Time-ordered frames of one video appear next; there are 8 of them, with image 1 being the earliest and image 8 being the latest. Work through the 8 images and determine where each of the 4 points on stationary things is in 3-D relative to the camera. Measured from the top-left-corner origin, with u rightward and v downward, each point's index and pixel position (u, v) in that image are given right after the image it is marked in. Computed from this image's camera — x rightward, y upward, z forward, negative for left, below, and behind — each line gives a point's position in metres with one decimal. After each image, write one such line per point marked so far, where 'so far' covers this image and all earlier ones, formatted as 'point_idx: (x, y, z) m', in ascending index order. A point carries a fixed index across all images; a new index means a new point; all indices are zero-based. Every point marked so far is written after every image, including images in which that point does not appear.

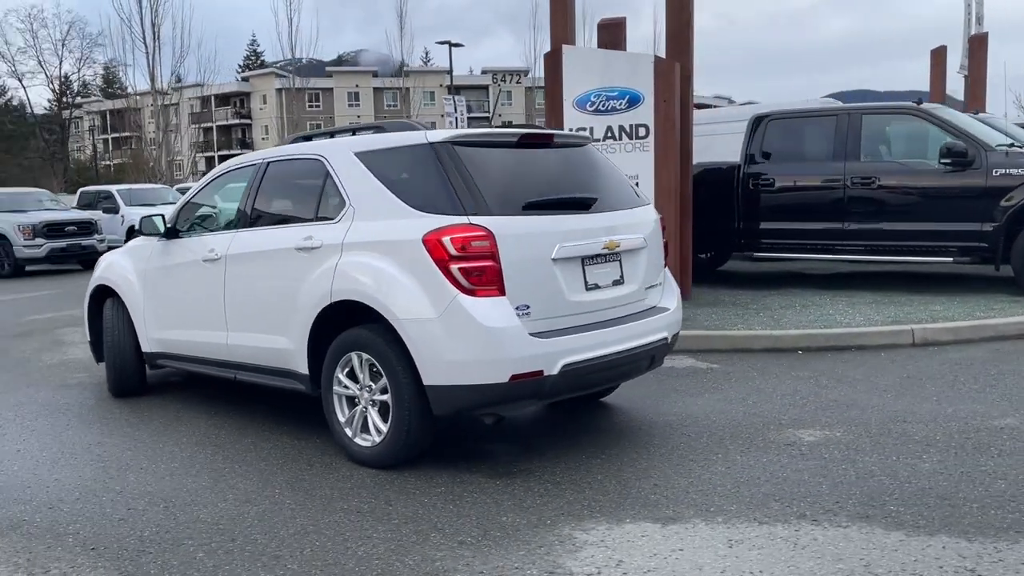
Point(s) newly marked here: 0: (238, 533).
0: (-1.3, -1.2, +4.1) m
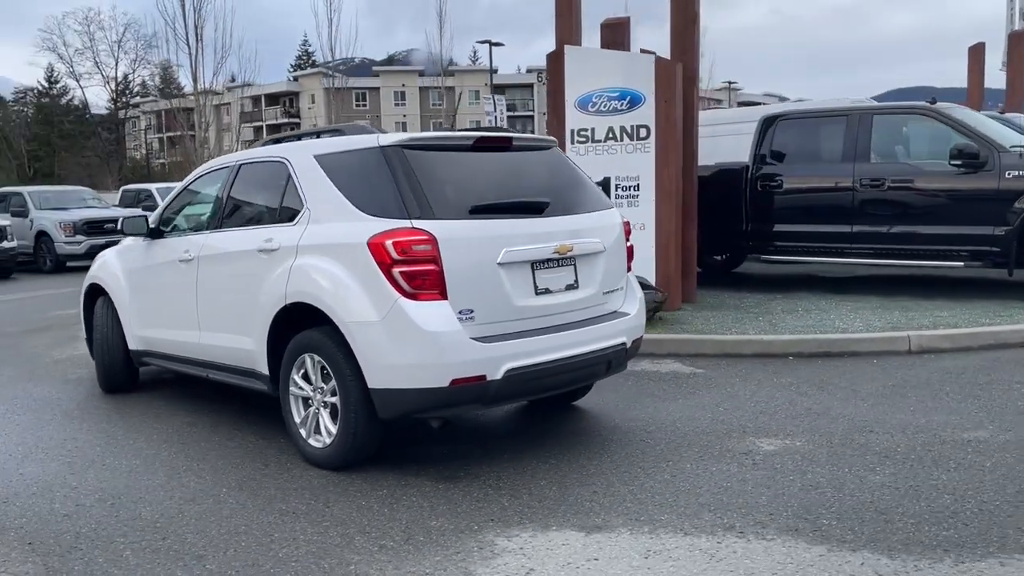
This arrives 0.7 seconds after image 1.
0: (-1.7, -1.2, +4.1) m
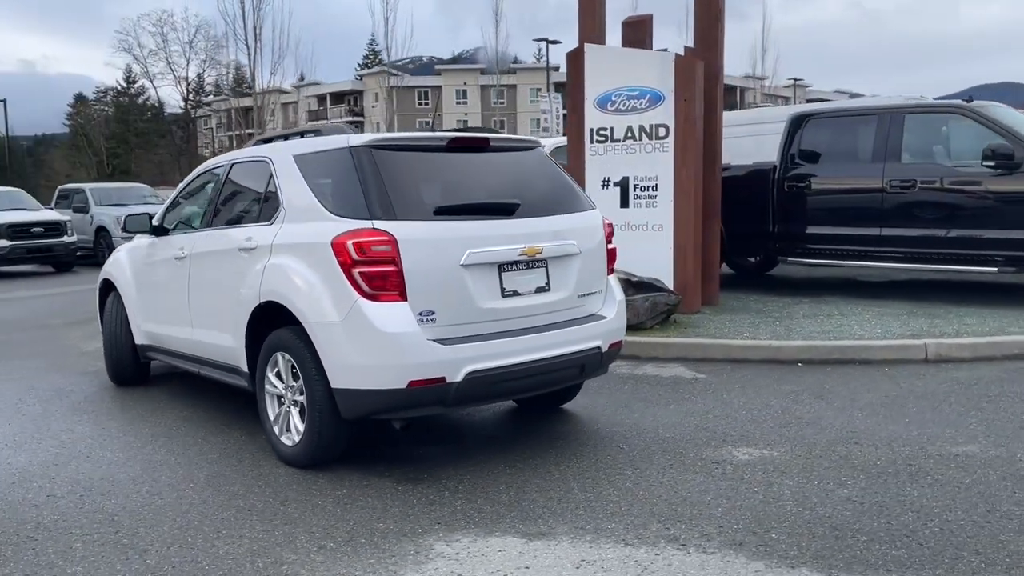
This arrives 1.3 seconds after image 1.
0: (-1.9, -1.2, +4.2) m
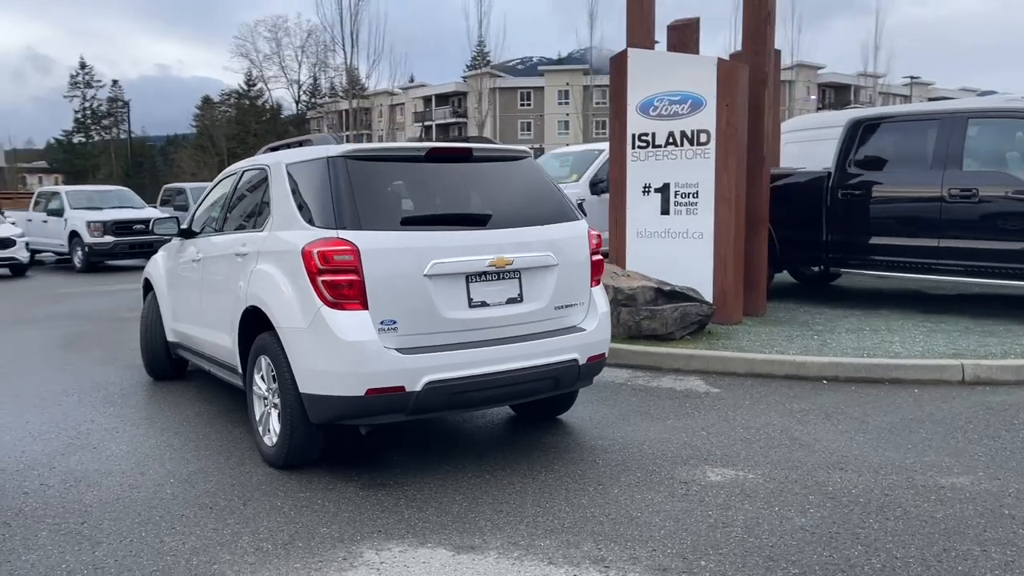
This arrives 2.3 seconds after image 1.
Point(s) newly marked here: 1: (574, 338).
0: (-2.2, -1.2, +4.4) m
1: (+0.4, -0.3, +5.2) m
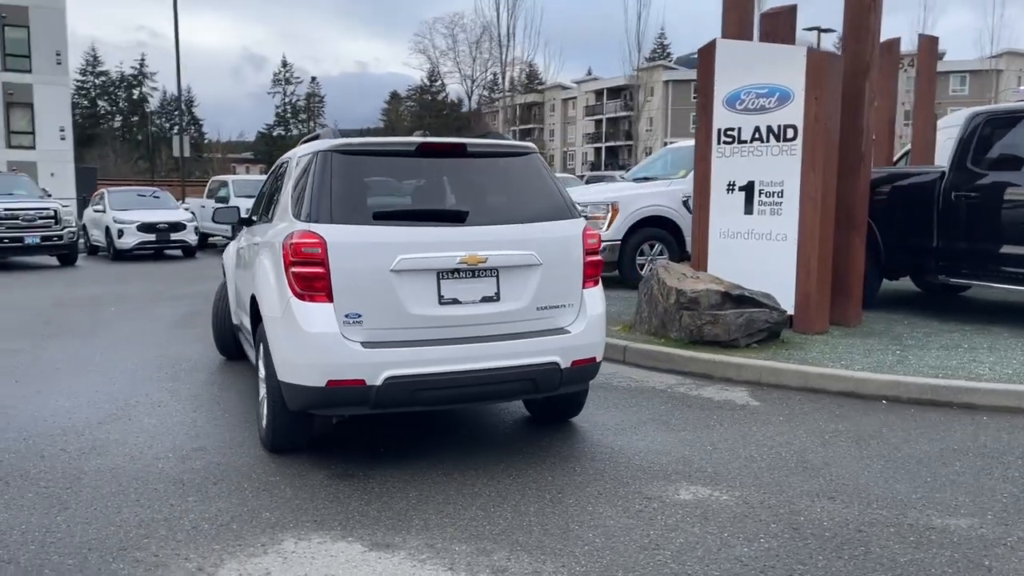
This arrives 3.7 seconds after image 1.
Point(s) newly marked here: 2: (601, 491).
0: (-2.4, -1.1, +4.8) m
1: (+0.3, -0.3, +5.1) m
2: (+0.5, -1.1, +4.6) m
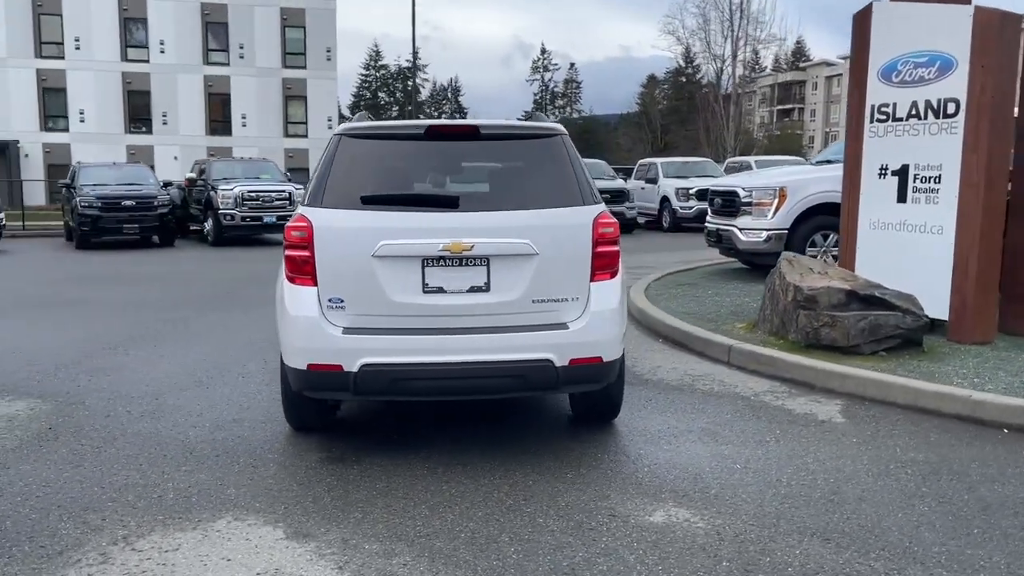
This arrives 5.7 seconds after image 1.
0: (-2.5, -0.9, +5.2) m
1: (+0.2, -0.3, +4.7) m
2: (+0.3, -1.1, +4.3) m
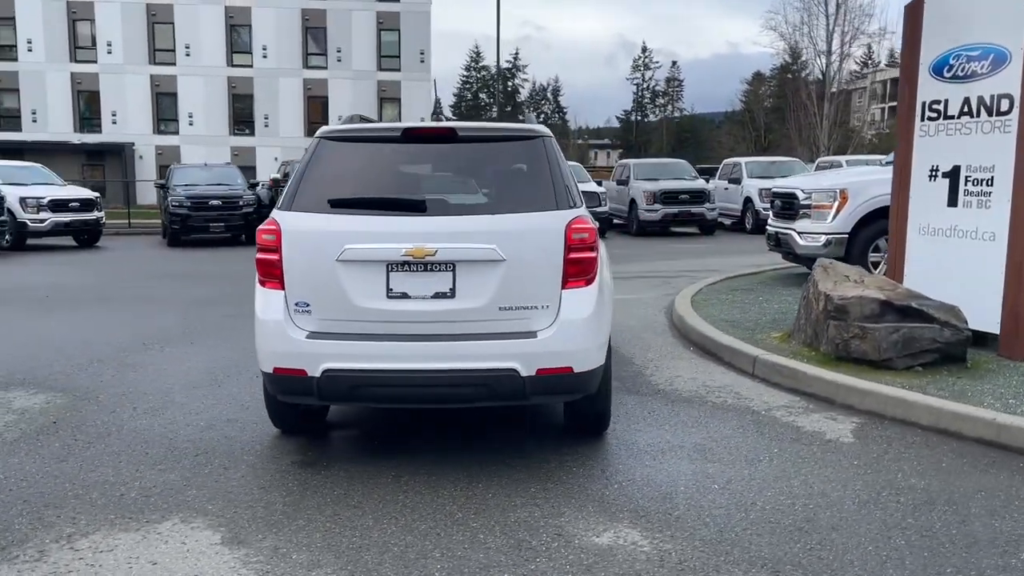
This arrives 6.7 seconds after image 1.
0: (-2.6, -1.0, +5.4) m
1: (0.0, -0.3, +4.6) m
2: (+0.1, -1.1, +4.1) m
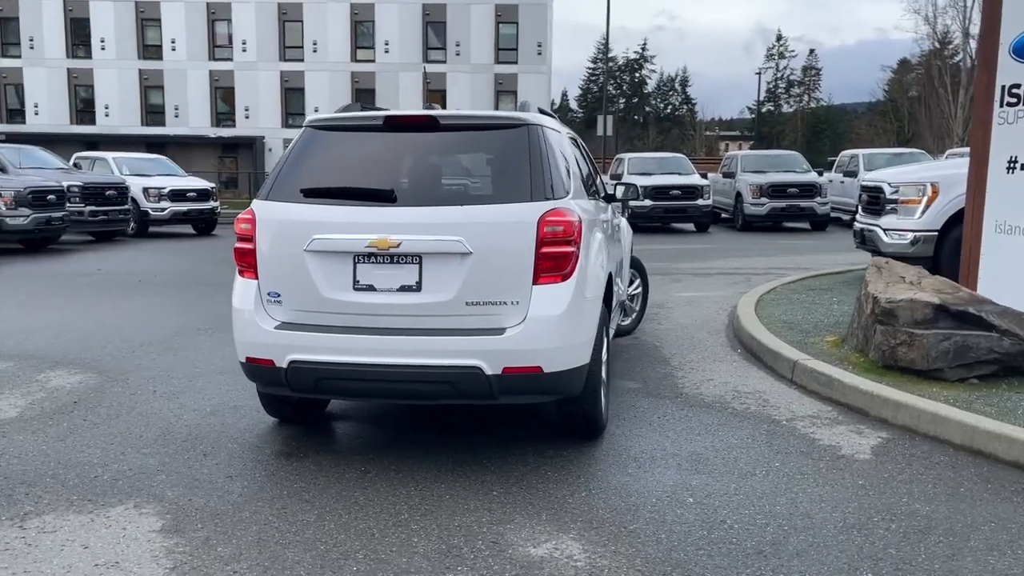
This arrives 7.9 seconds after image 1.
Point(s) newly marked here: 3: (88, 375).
0: (-2.6, -0.9, +5.6) m
1: (-0.1, -0.3, +4.4) m
2: (-0.2, -1.1, +3.9) m
3: (-3.4, -0.7, +6.8) m
